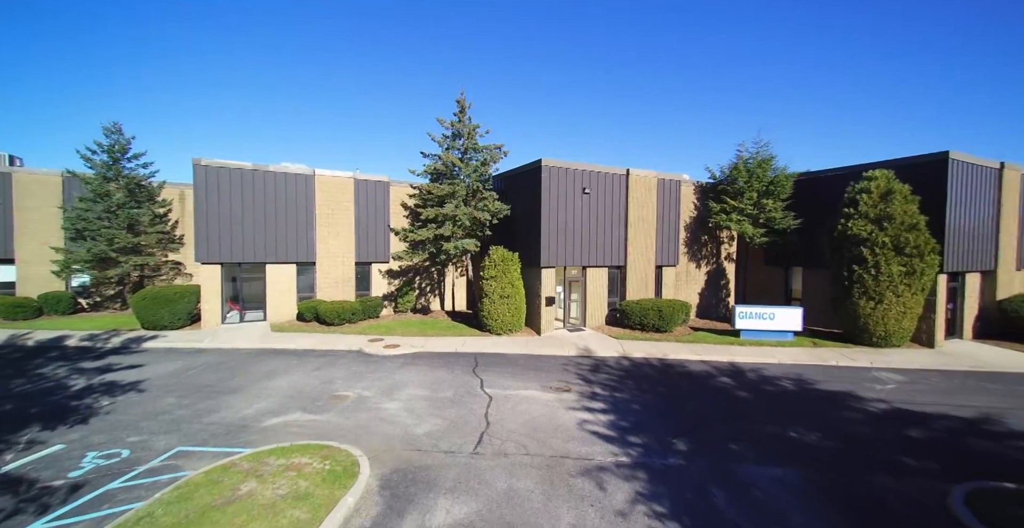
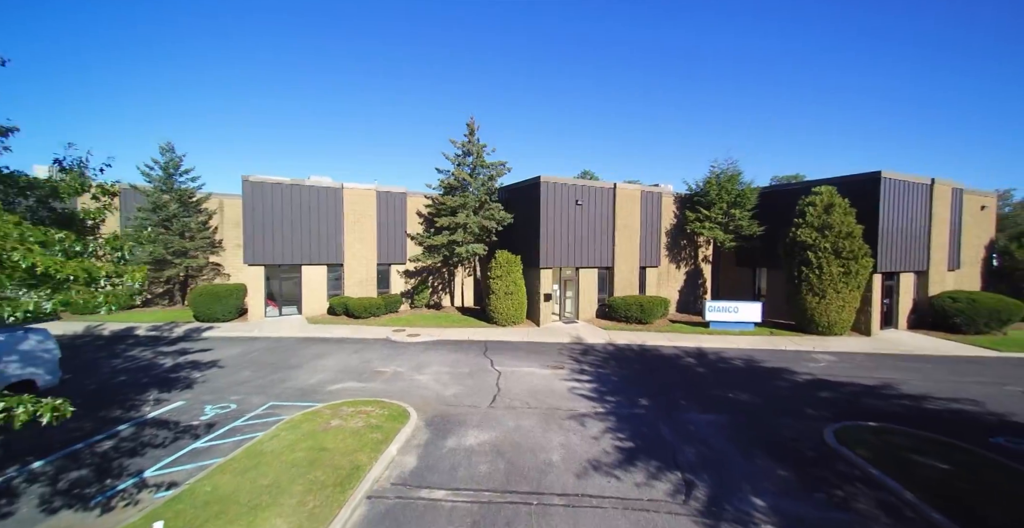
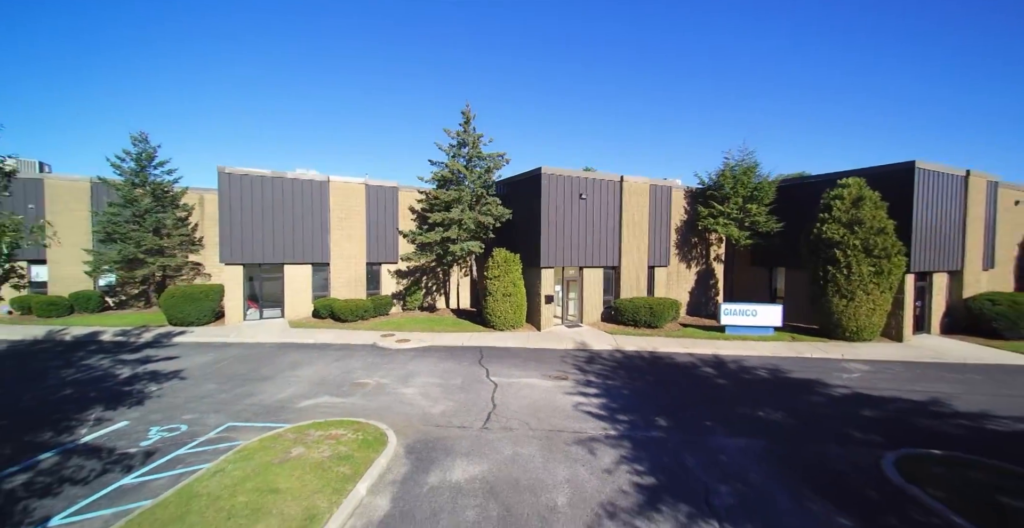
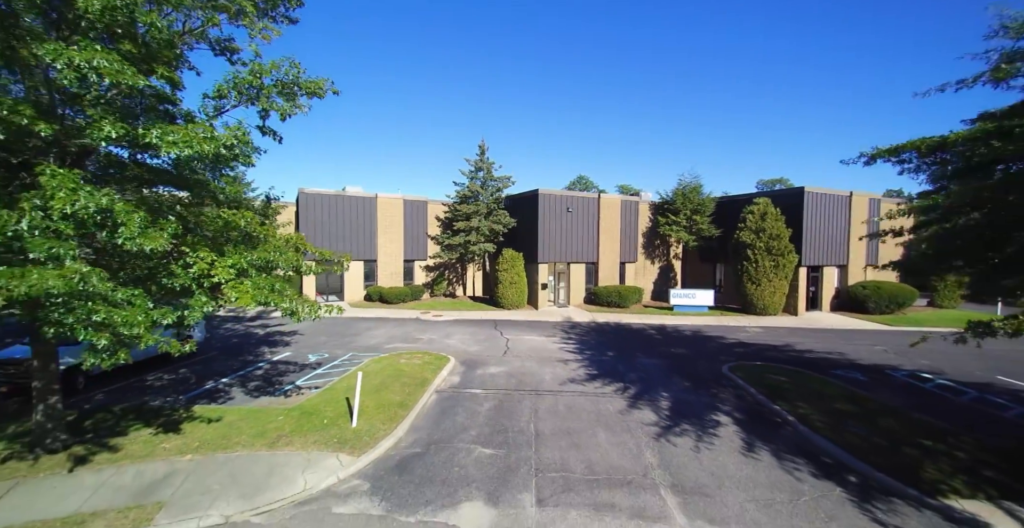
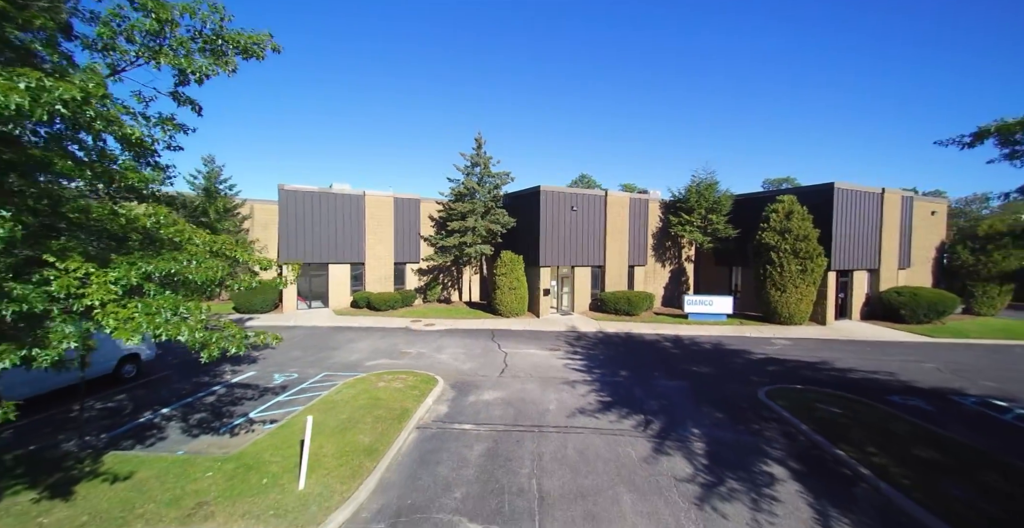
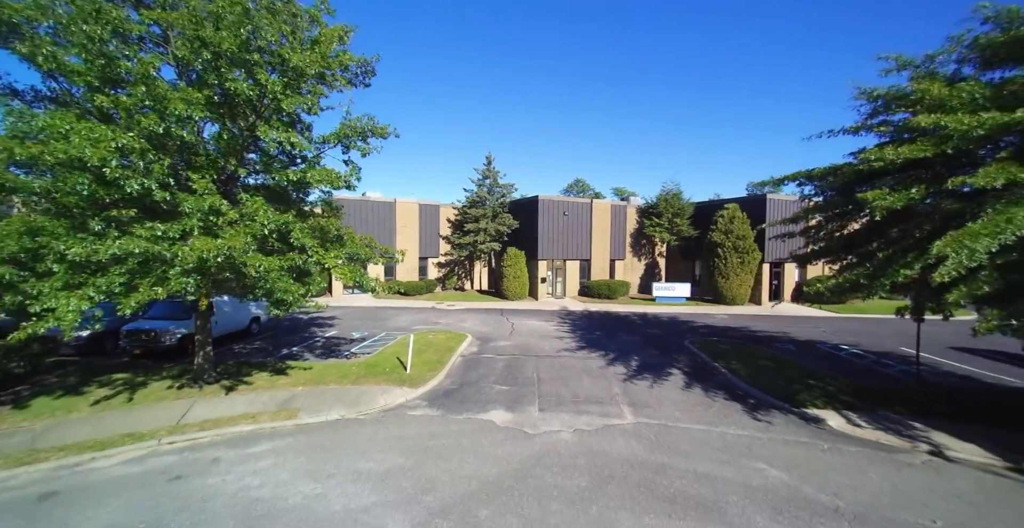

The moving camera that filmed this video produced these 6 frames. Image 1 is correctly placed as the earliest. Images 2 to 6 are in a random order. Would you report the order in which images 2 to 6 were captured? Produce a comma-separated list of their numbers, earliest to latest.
3, 2, 5, 4, 6
